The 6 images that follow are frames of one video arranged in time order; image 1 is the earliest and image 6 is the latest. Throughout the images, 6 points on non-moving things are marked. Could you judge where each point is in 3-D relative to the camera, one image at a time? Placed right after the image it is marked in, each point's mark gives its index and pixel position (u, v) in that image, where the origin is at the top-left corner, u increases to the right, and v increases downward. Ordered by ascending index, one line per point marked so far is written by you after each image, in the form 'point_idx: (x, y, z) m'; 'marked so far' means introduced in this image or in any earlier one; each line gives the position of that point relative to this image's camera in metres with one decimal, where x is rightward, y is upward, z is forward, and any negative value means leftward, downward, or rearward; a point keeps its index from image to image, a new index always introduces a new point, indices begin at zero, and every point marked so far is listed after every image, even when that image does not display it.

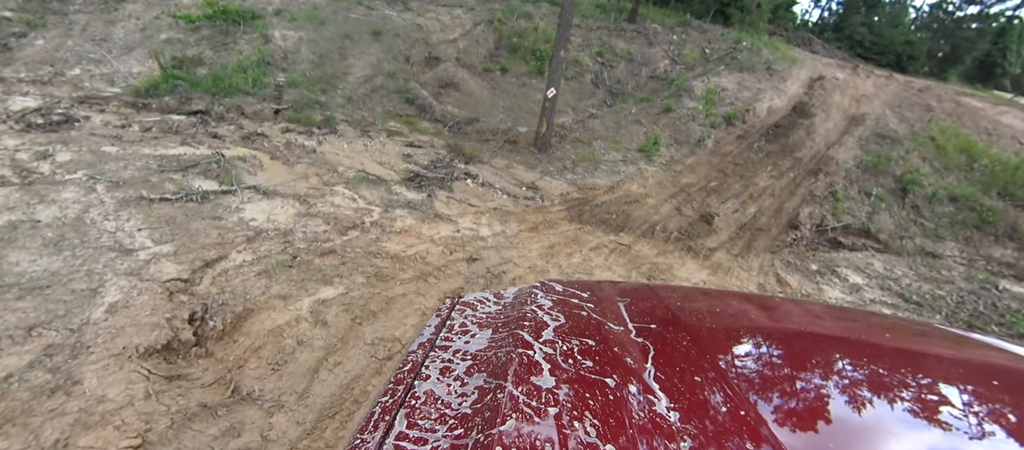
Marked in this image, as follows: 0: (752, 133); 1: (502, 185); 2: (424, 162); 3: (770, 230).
0: (+5.9, +2.3, +10.9) m
1: (-0.2, +0.7, +7.7) m
2: (-1.6, +1.1, +8.2) m
3: (+4.7, -0.1, +8.2) m
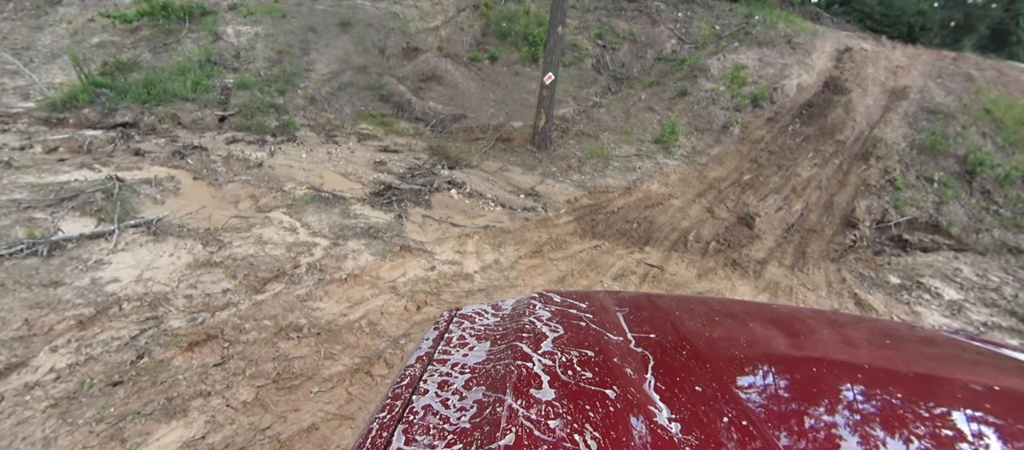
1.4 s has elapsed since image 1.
0: (+5.7, +2.3, +9.4) m
1: (-0.3, +0.4, +6.3) m
2: (-1.7, +0.8, +6.7) m
3: (+4.7, -0.1, +6.7) m
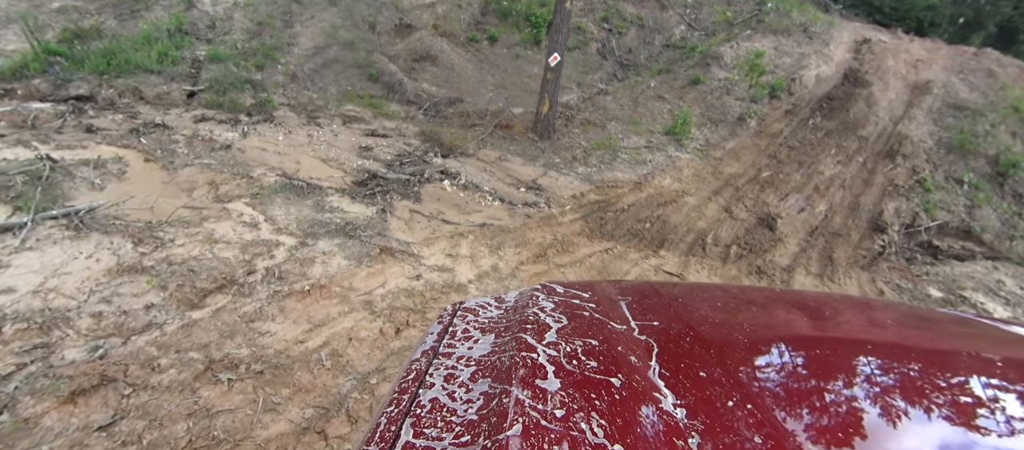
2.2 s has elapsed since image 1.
0: (+5.7, +2.3, +8.8) m
1: (-0.3, +0.5, +5.7) m
2: (-1.7, +0.9, +6.0) m
3: (+4.6, -0.1, +6.1) m
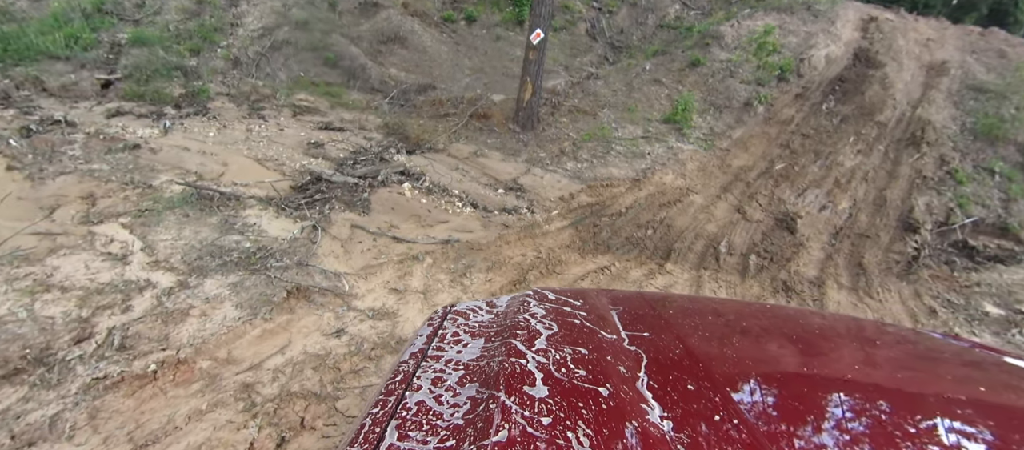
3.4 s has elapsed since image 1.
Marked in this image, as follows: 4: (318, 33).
0: (+5.4, +2.4, +8.0) m
1: (-0.5, +0.4, +4.7) m
2: (-2.0, +0.8, +5.1) m
3: (+4.4, -0.1, +5.3) m
4: (-3.2, +3.1, +7.3) m
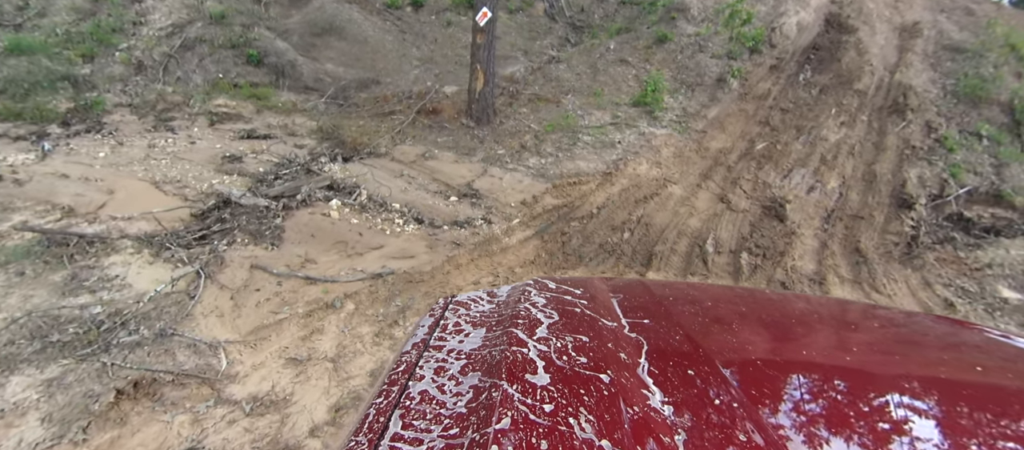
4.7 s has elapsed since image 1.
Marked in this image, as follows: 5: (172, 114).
0: (+4.6, +2.8, +7.5) m
1: (-0.9, +0.2, +4.0) m
2: (-2.4, +0.5, +4.3) m
3: (+3.9, +0.1, +4.9) m
4: (-3.9, +2.8, +6.4) m
5: (-4.0, +1.3, +5.2) m
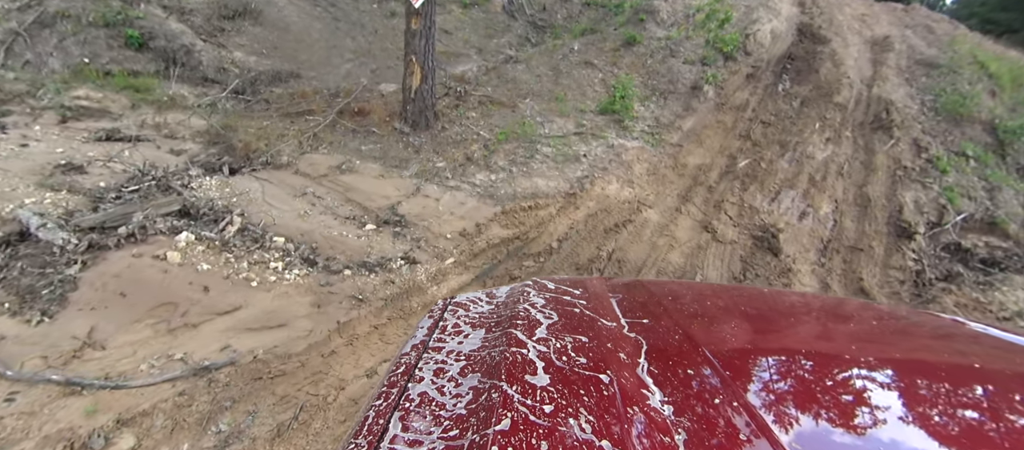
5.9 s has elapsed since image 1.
0: (+3.9, +2.4, +6.9) m
1: (-1.4, 0.0, +3.0) m
2: (-2.9, +0.3, +3.2) m
3: (+3.4, -0.2, +4.2) m
4: (-4.5, +2.5, +5.2) m
5: (-4.5, +1.0, +4.0) m
